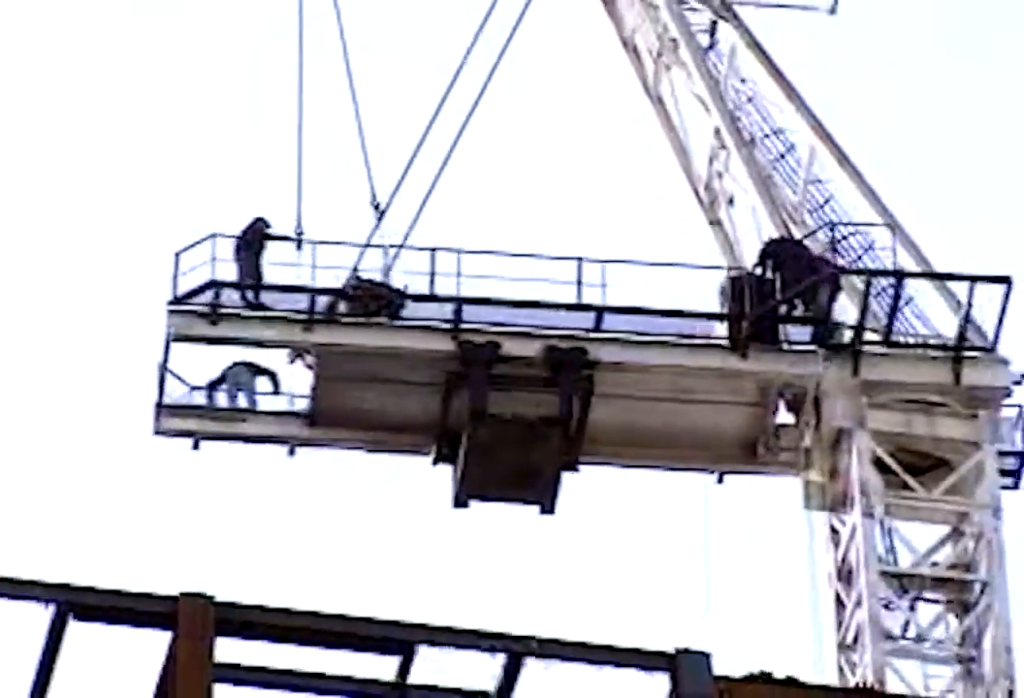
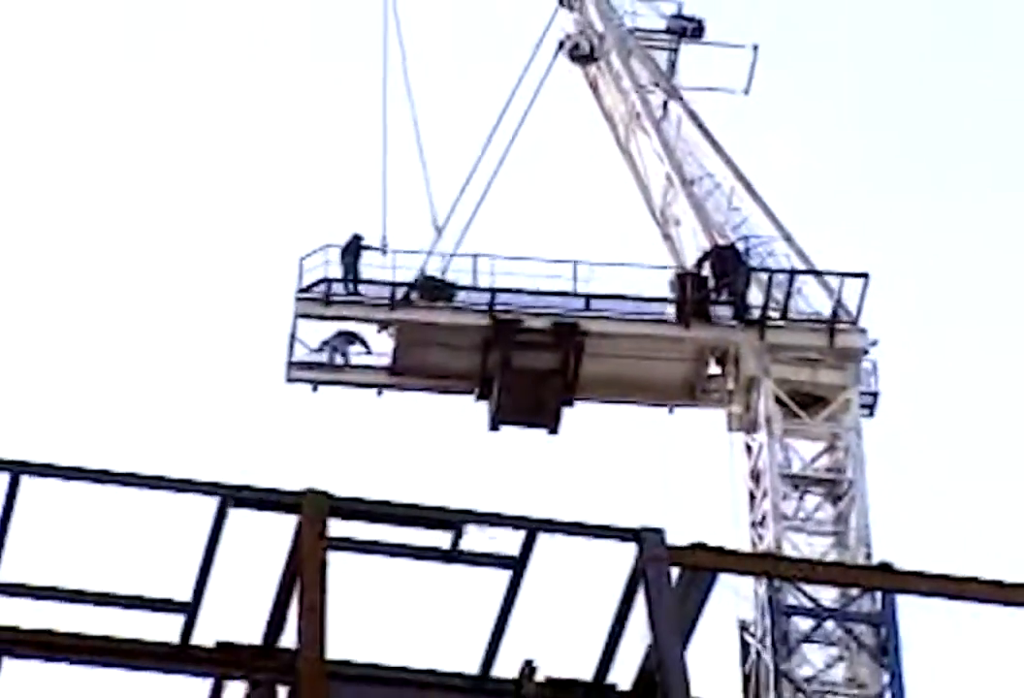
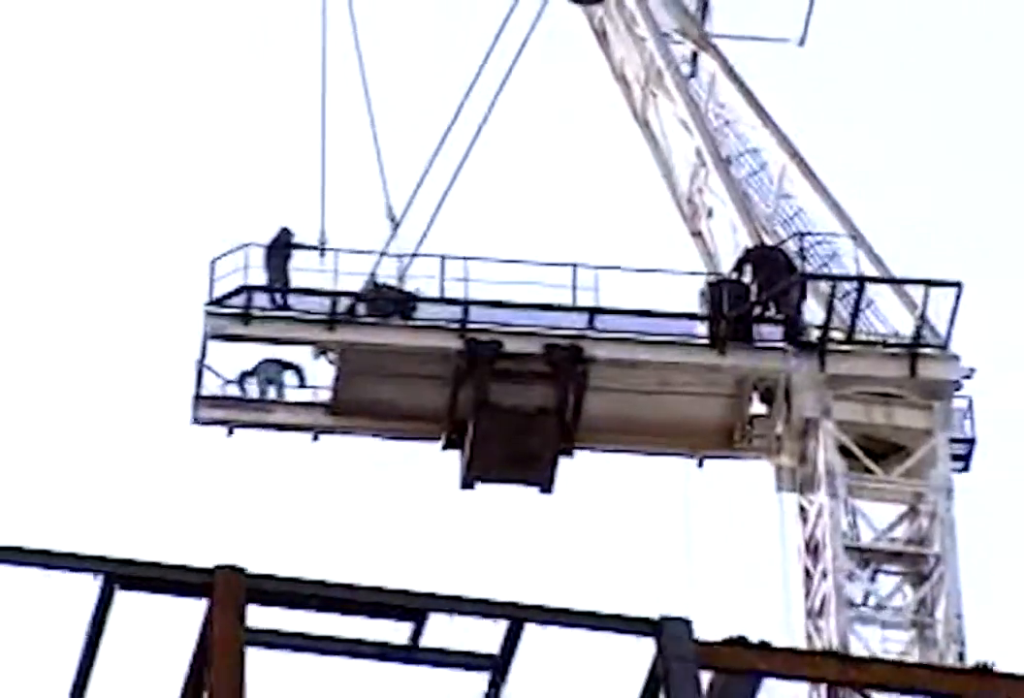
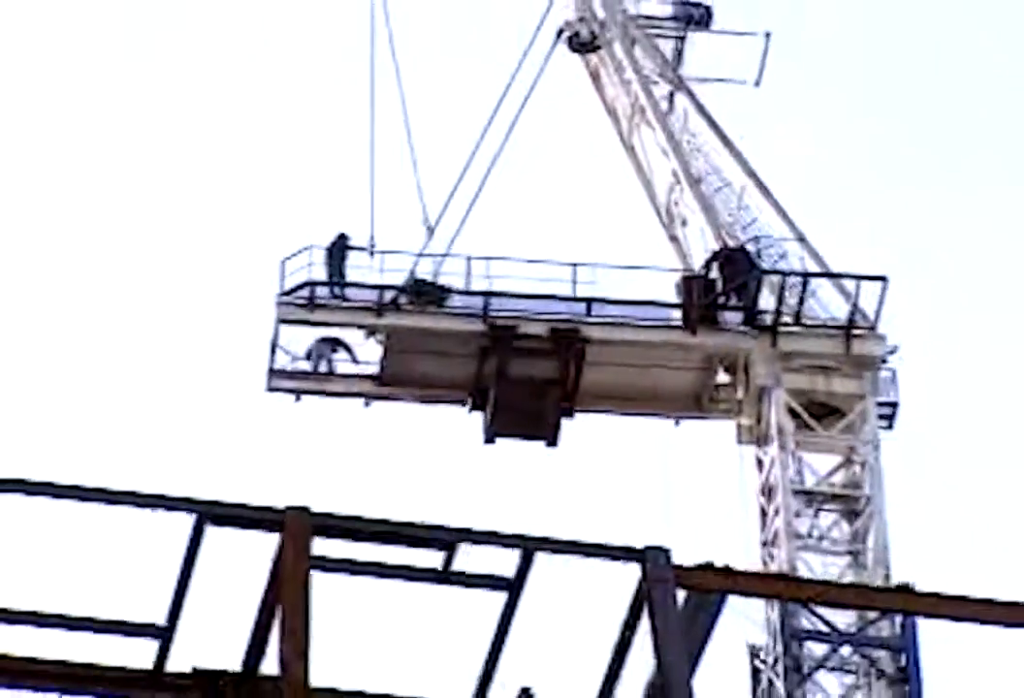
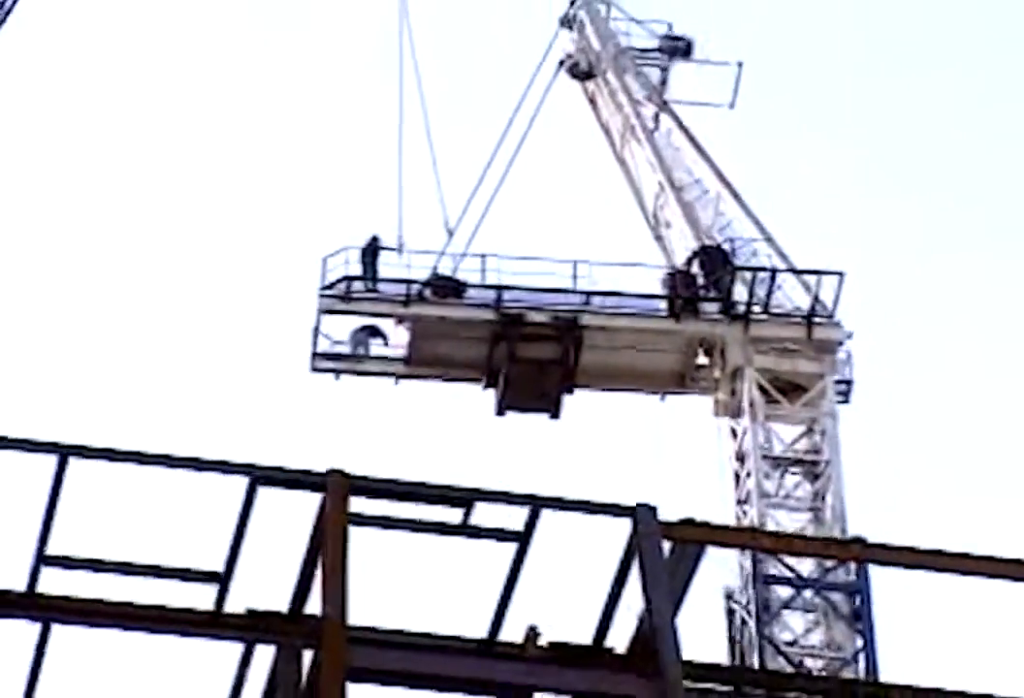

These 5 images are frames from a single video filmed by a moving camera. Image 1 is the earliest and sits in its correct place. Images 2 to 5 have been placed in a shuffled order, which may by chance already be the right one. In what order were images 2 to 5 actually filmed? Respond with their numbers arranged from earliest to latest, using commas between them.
3, 4, 2, 5
